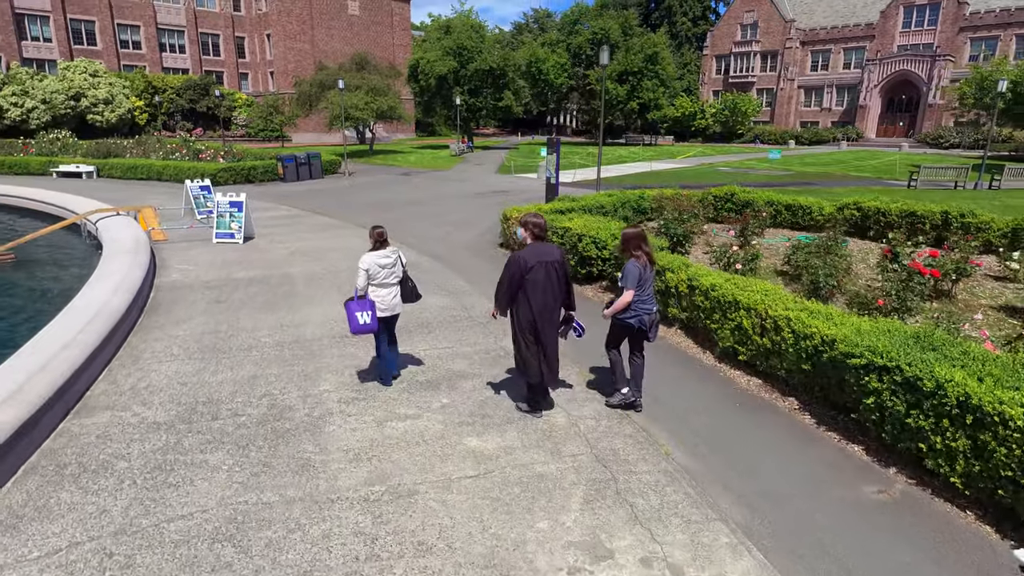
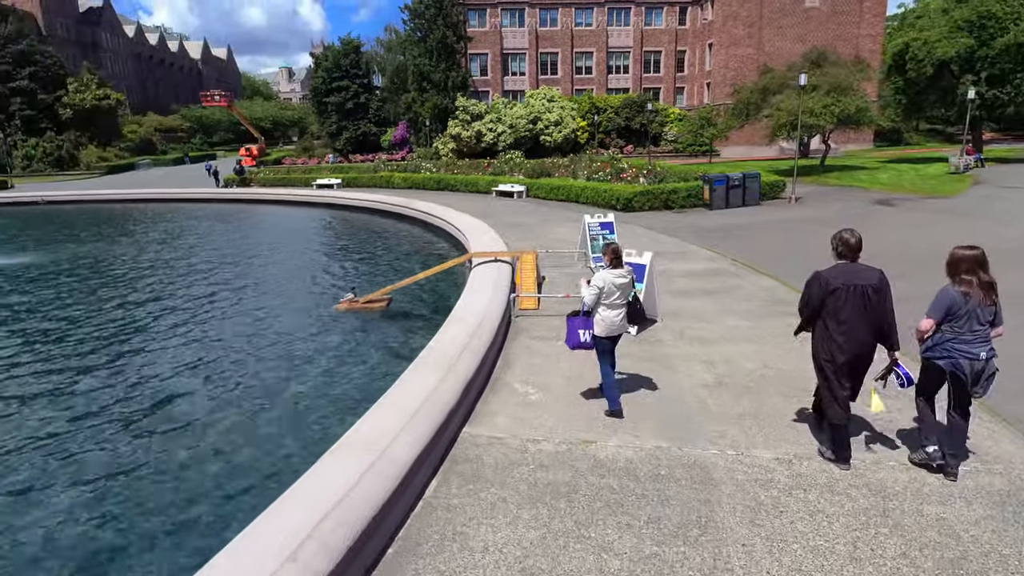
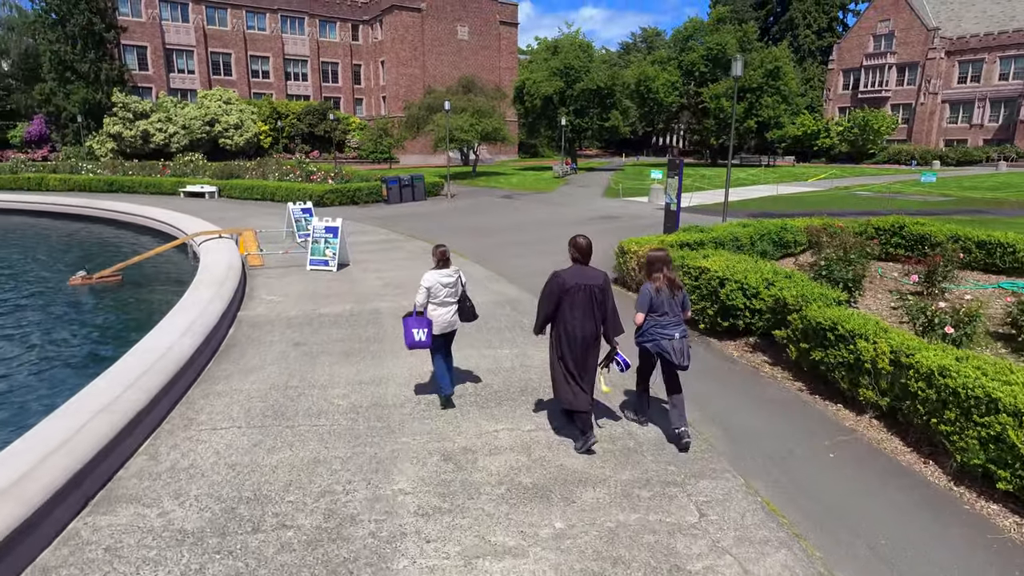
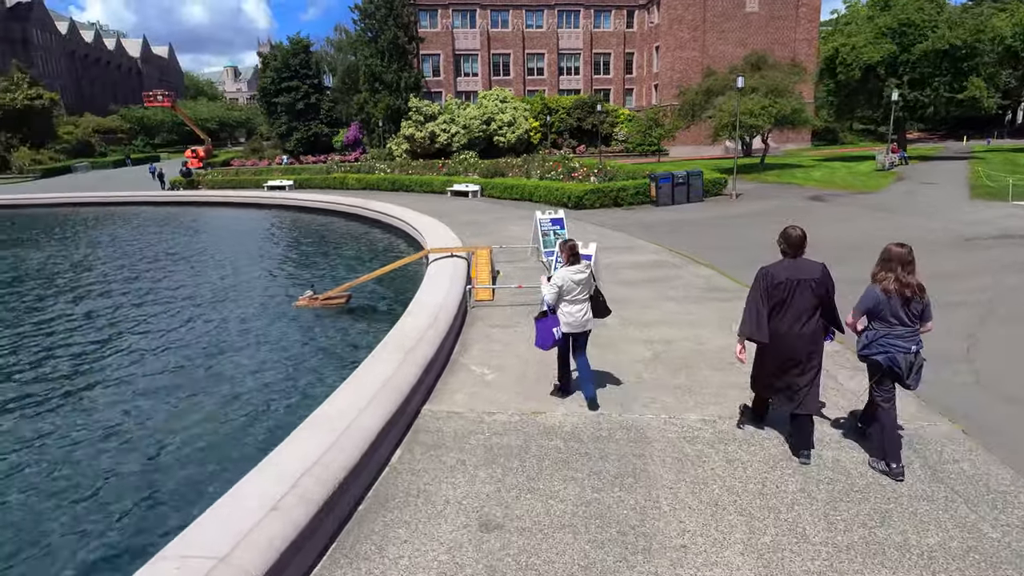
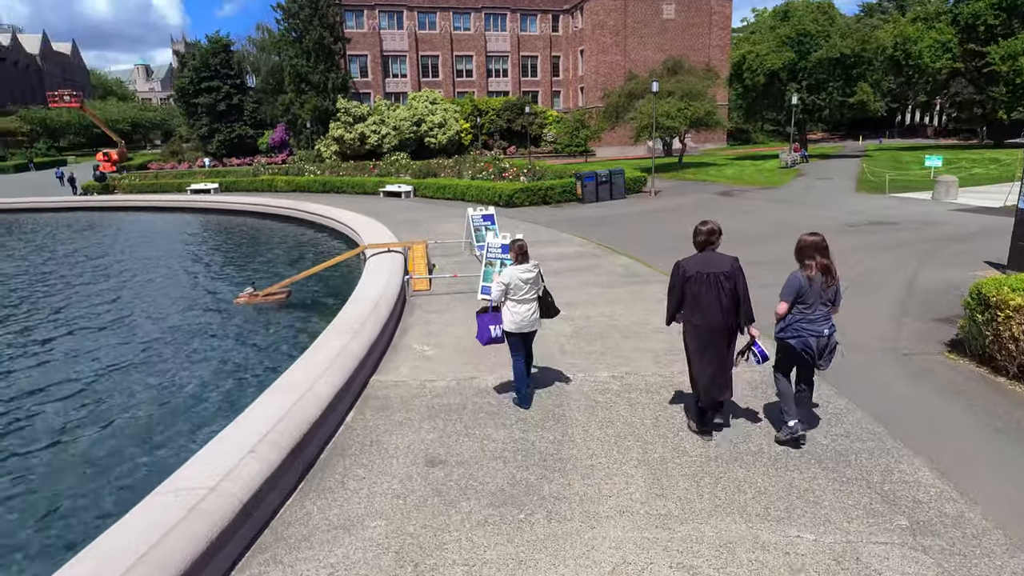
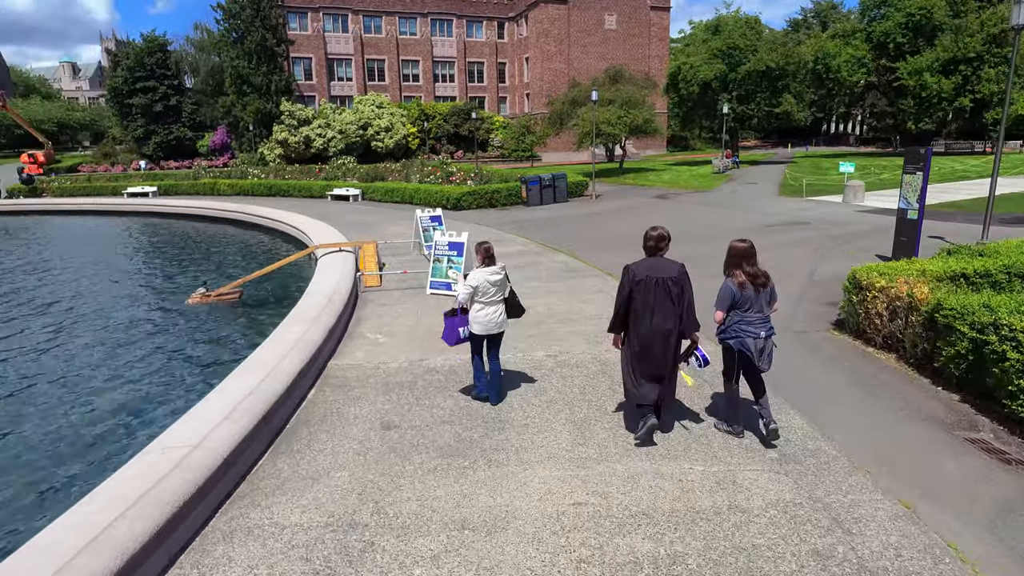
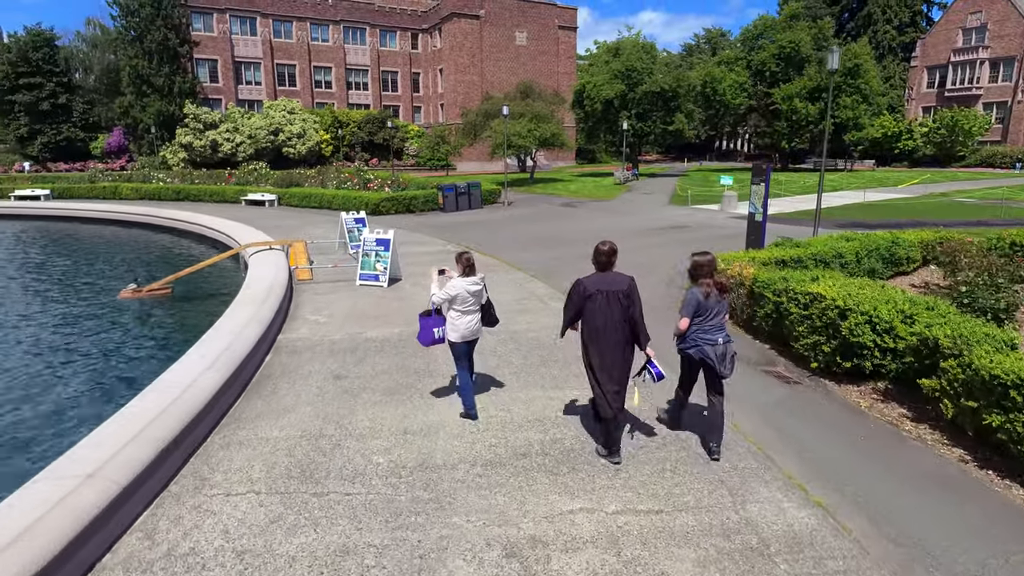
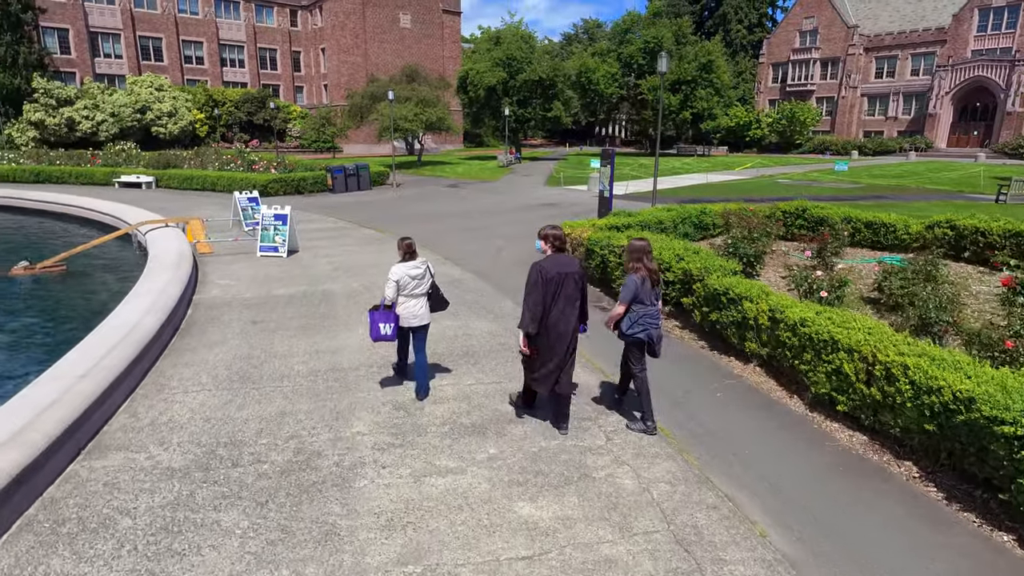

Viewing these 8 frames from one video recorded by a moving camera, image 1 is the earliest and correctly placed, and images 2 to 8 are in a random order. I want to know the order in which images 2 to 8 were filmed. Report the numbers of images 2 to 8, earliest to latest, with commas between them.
8, 3, 7, 6, 5, 4, 2
